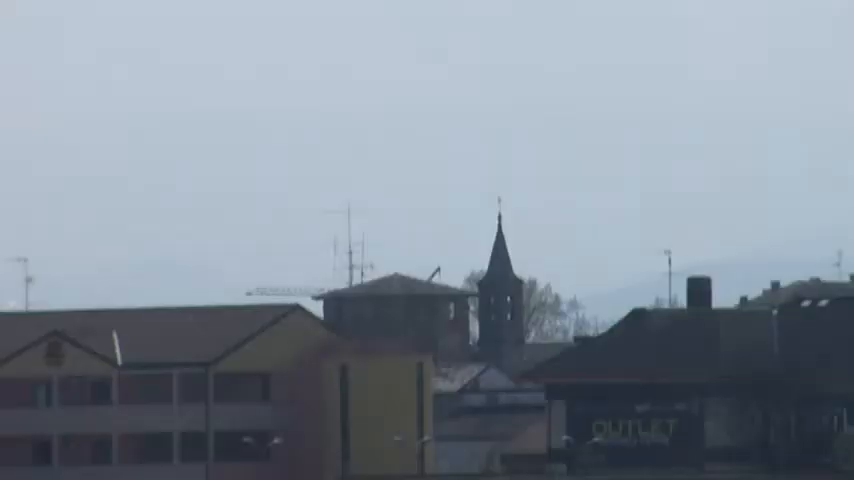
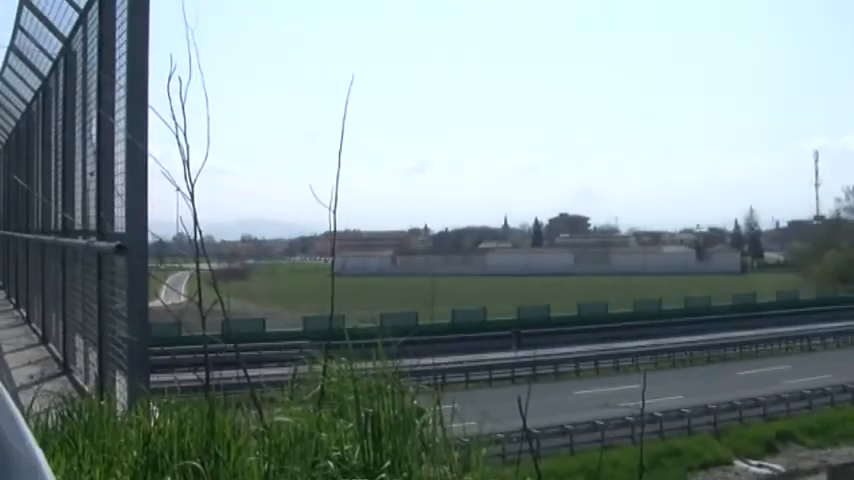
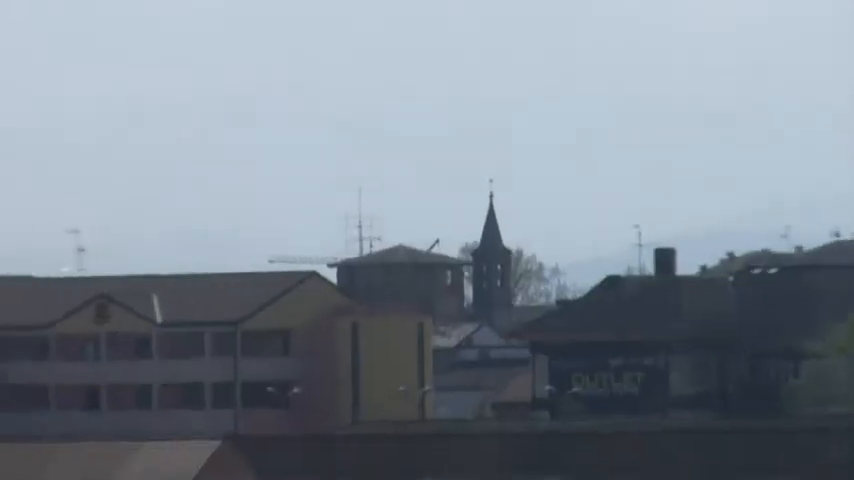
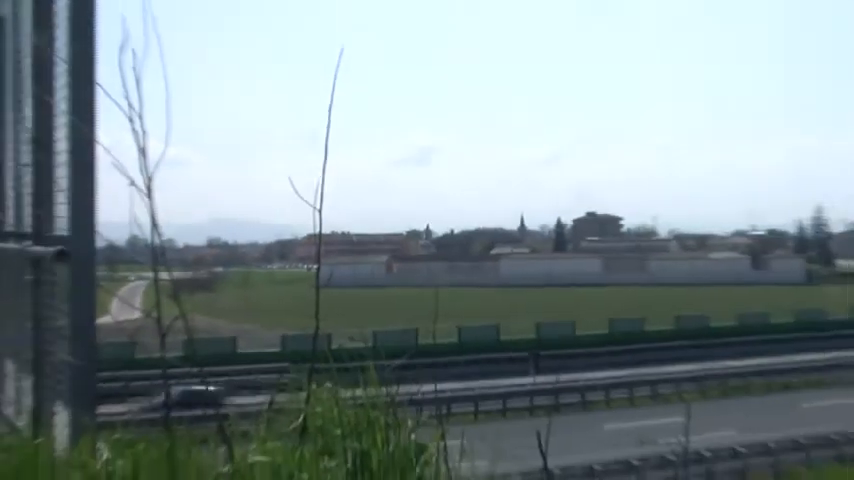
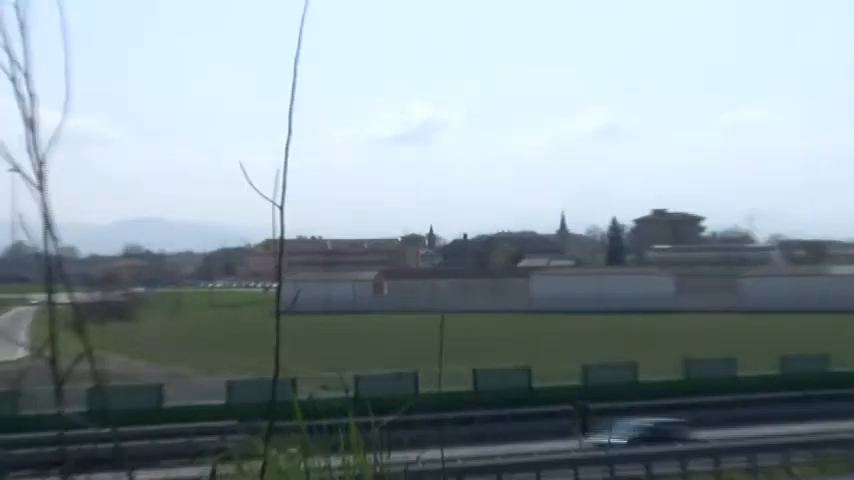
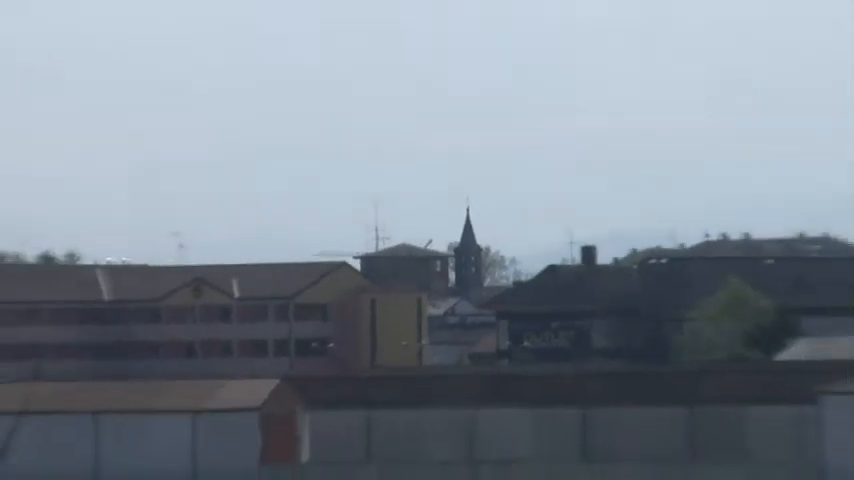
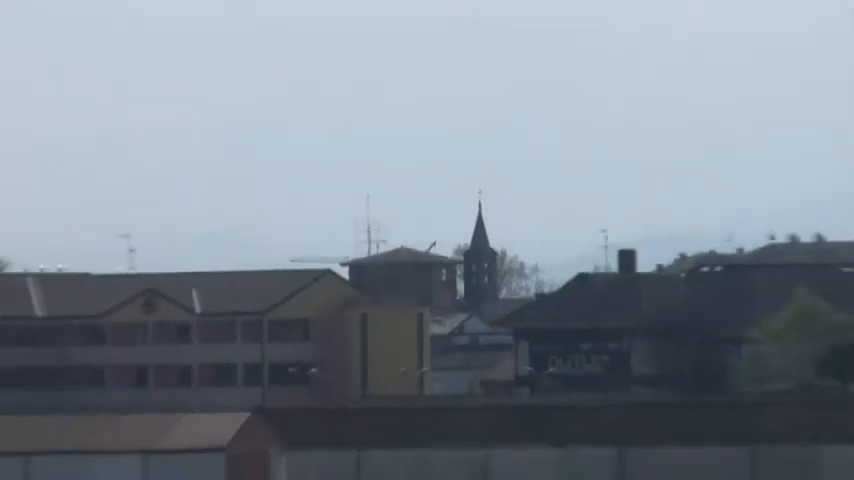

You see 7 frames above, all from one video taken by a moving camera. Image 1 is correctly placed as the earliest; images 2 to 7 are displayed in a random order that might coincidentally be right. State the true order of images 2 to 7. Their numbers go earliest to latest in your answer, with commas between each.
3, 7, 6, 5, 4, 2
